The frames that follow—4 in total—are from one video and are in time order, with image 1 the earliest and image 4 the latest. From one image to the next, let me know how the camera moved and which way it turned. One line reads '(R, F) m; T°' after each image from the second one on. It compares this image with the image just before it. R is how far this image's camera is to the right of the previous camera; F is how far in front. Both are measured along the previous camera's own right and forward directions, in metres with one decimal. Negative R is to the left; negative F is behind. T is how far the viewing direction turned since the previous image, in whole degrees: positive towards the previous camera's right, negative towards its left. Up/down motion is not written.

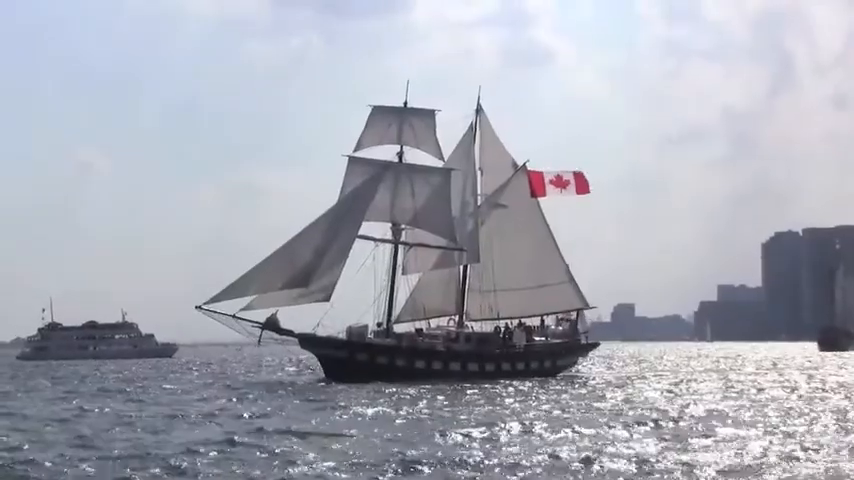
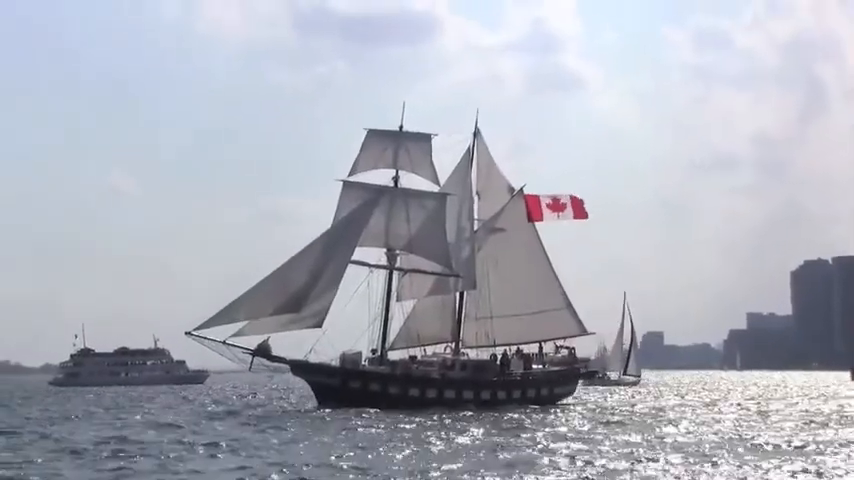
(+1.0, +0.6) m; -1°
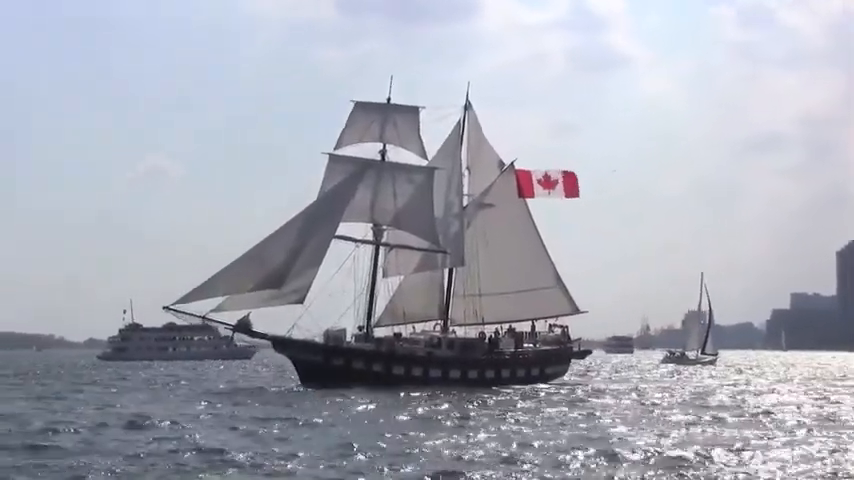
(+1.4, +0.9) m; -1°
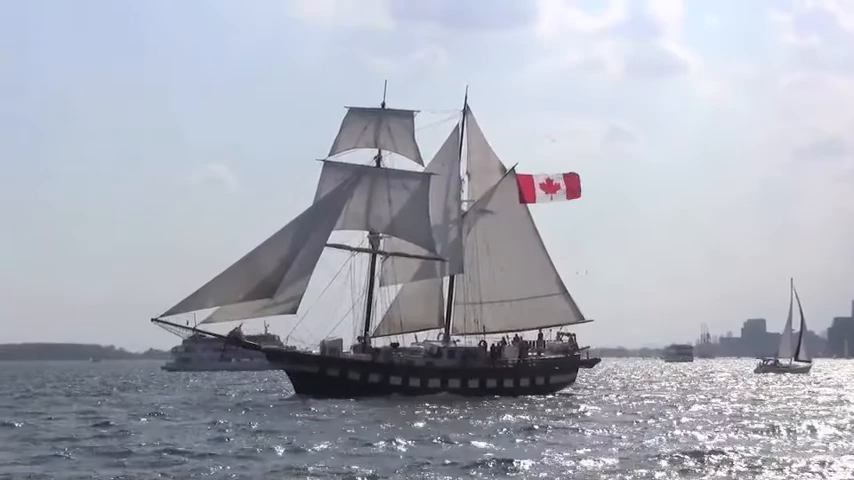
(+1.9, +1.0) m; -2°
